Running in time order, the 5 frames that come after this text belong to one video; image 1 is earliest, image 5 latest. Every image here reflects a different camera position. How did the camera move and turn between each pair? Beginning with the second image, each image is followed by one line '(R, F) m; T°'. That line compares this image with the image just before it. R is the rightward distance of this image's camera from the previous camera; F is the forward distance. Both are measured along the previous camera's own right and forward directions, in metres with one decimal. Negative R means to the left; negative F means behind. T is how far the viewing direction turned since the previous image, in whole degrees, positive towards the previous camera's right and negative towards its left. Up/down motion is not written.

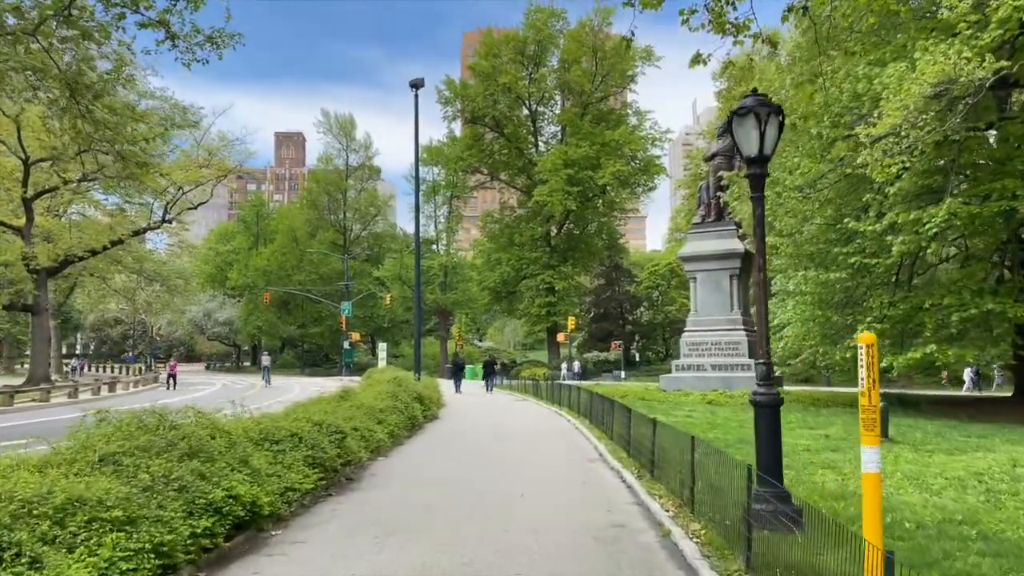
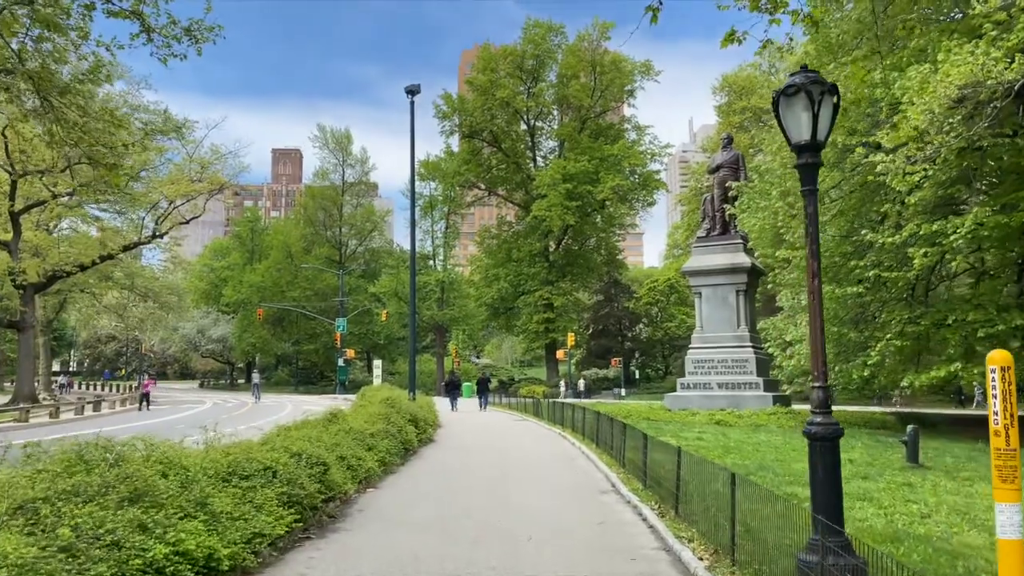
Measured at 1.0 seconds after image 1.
(-0.1, +1.0) m; 0°
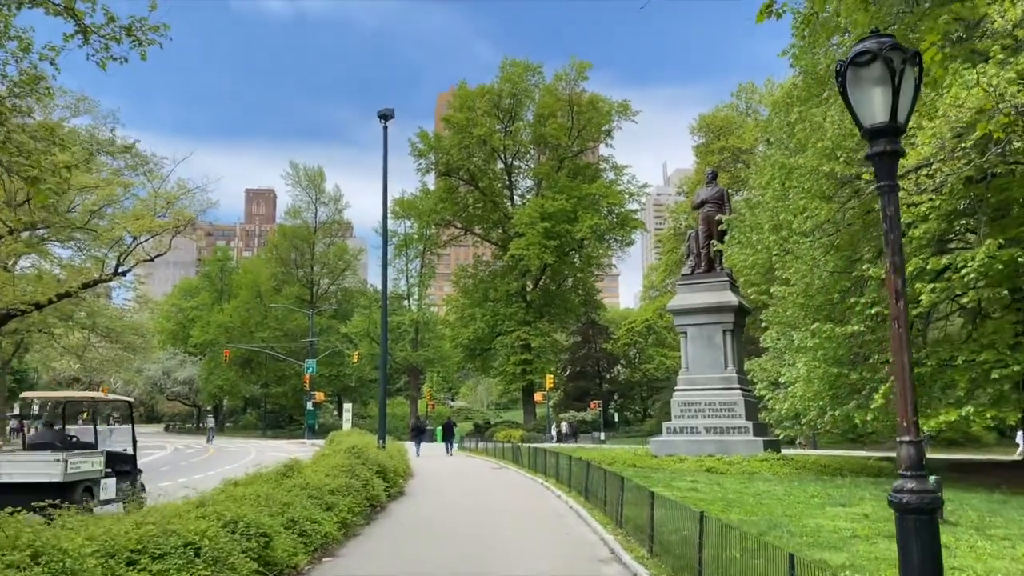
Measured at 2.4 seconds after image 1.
(-0.1, +1.3) m; +2°
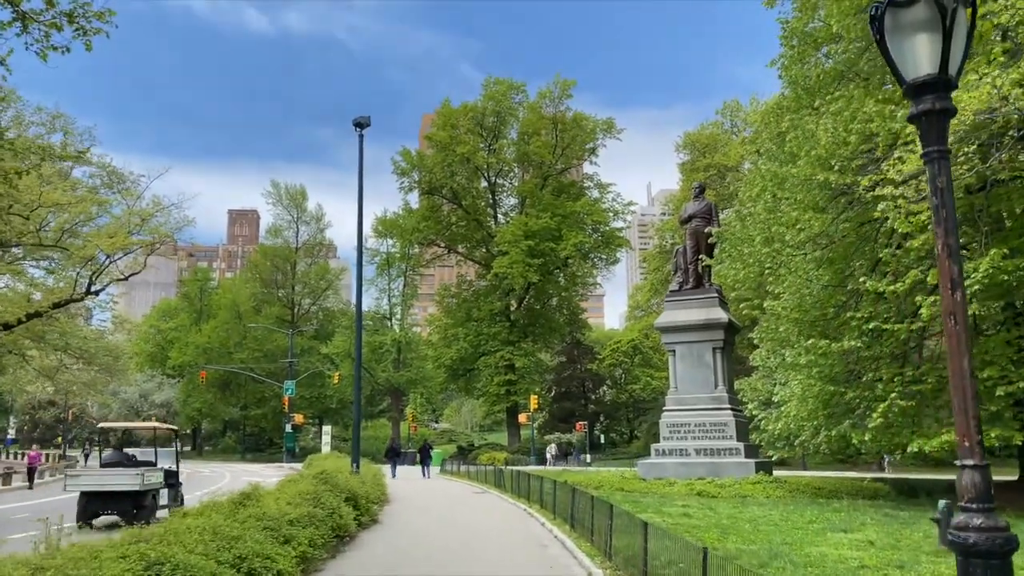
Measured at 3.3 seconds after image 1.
(+0.1, +0.8) m; +1°
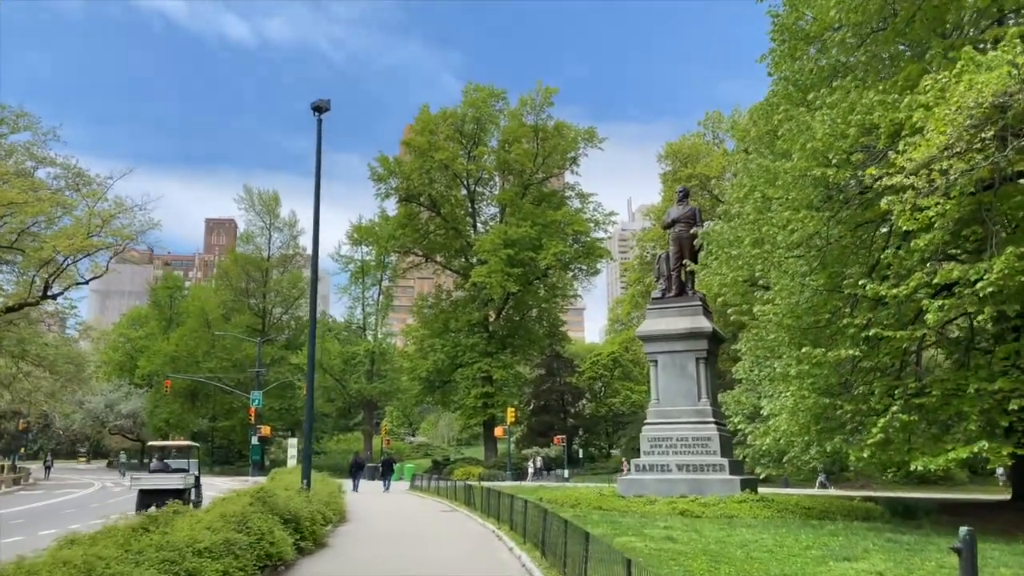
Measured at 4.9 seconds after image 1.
(+0.2, +1.4) m; +1°
